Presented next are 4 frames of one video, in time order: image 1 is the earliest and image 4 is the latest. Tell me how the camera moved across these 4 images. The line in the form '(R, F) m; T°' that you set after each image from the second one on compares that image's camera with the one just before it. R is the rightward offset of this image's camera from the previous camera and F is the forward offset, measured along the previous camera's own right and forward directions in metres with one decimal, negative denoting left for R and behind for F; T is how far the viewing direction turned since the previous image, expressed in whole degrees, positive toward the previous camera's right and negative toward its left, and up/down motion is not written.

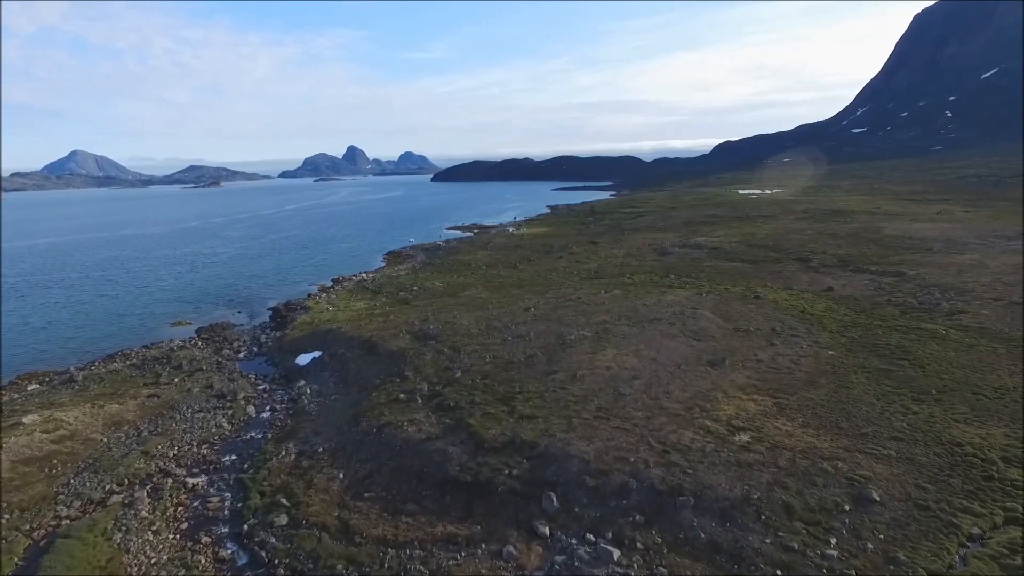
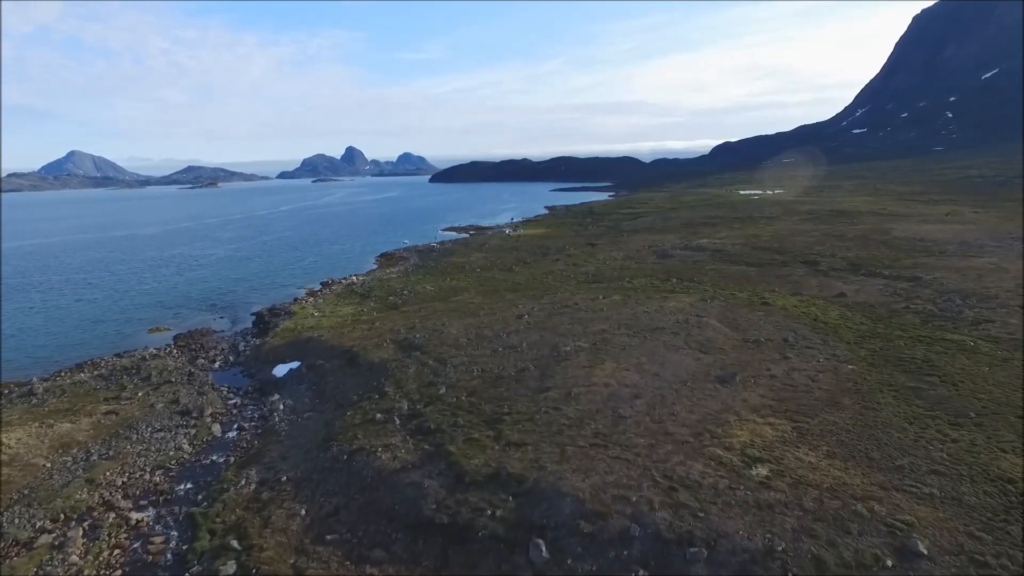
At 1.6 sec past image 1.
(+0.4, +2.3) m; 0°
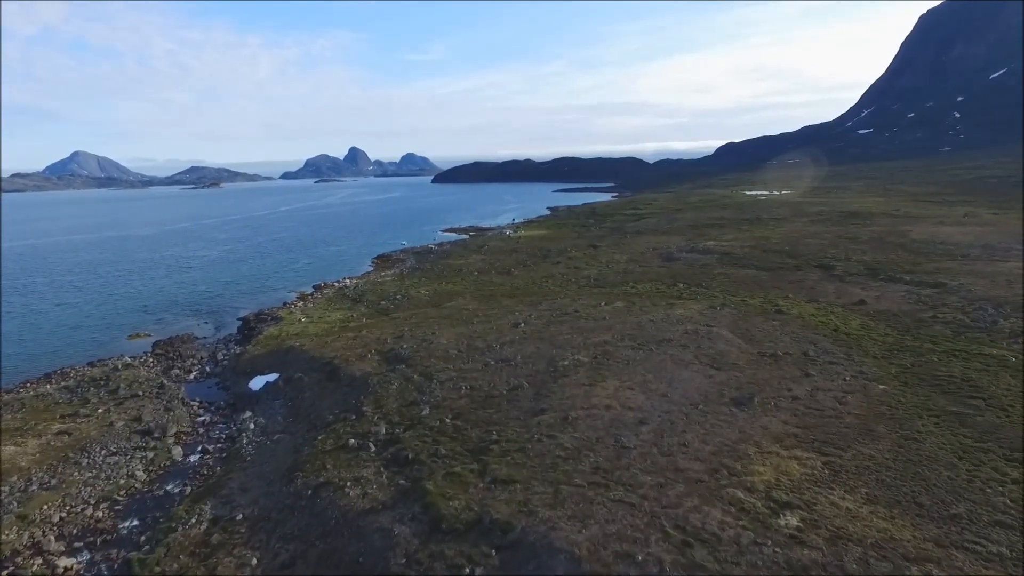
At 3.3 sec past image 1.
(+0.5, +2.5) m; 0°
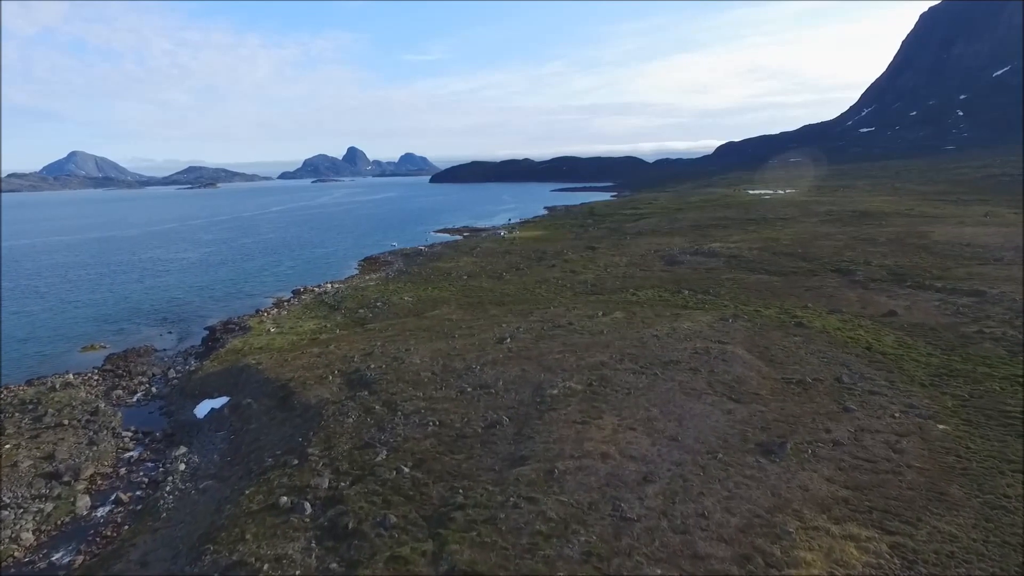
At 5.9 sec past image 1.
(+0.8, +4.0) m; 0°
